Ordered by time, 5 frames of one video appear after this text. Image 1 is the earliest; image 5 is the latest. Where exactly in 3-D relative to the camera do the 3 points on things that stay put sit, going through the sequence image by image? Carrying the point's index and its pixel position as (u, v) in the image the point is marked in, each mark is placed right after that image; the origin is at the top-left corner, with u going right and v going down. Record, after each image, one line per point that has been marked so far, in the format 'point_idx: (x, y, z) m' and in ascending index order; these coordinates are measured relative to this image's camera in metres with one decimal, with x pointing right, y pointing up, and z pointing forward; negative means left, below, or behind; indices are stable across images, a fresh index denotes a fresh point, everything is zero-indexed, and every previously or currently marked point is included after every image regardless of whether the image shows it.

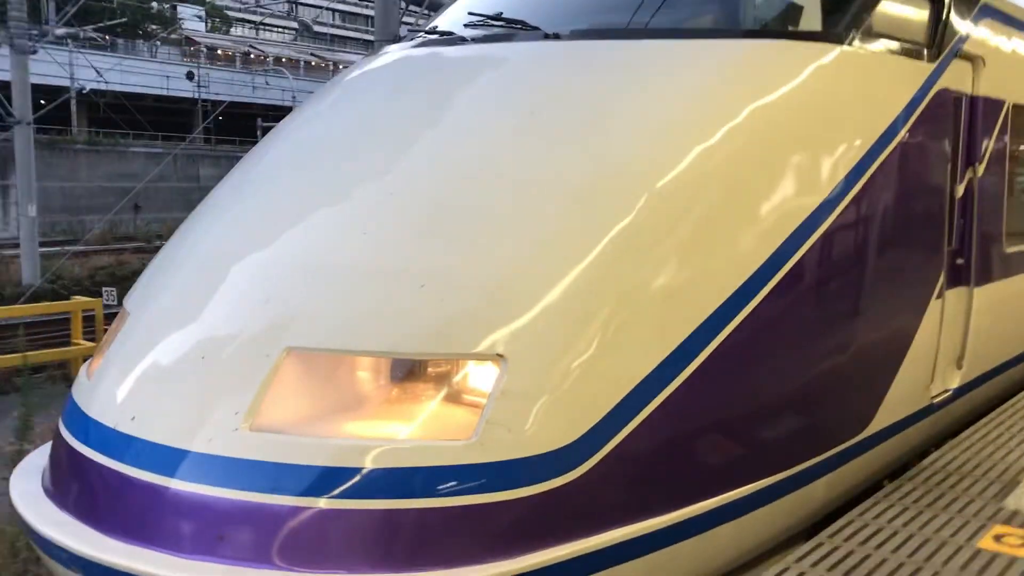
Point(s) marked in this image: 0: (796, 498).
0: (+0.8, -0.6, +2.9) m
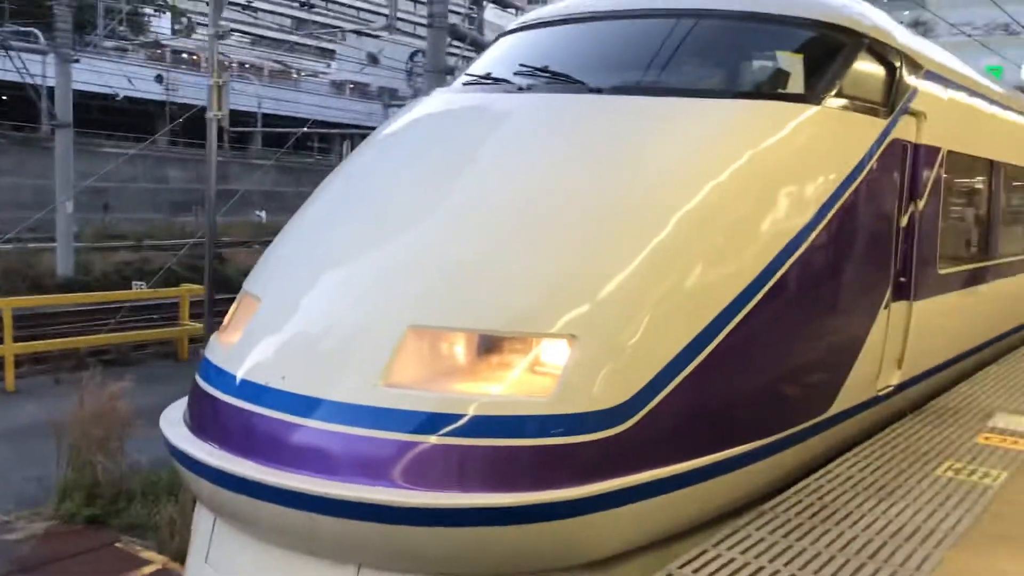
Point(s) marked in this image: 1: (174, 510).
0: (+0.9, -0.6, +3.6) m
1: (-1.5, -1.0, +4.5) m
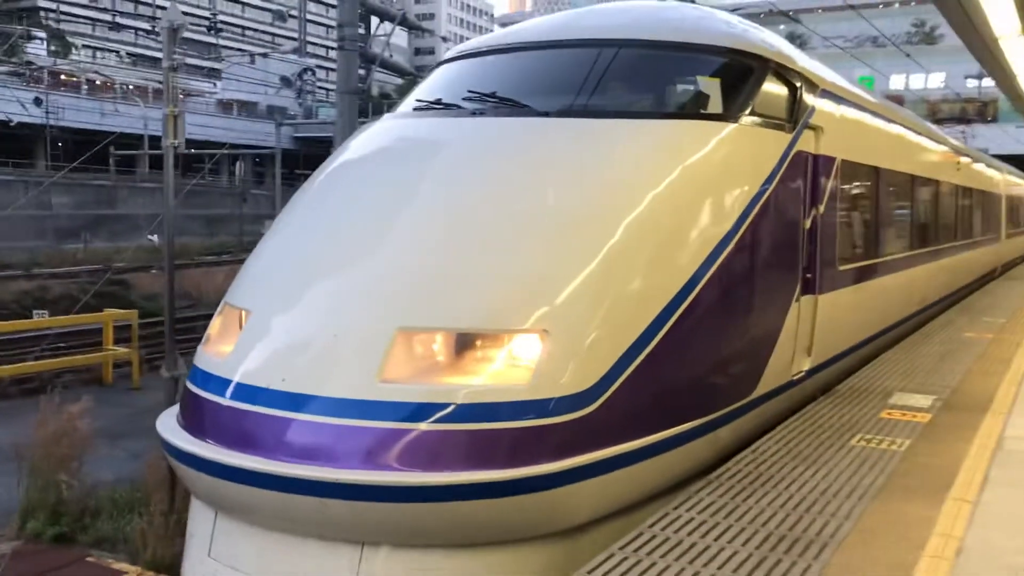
0: (+0.8, -0.6, +4.1) m
1: (-1.7, -1.1, +4.7) m
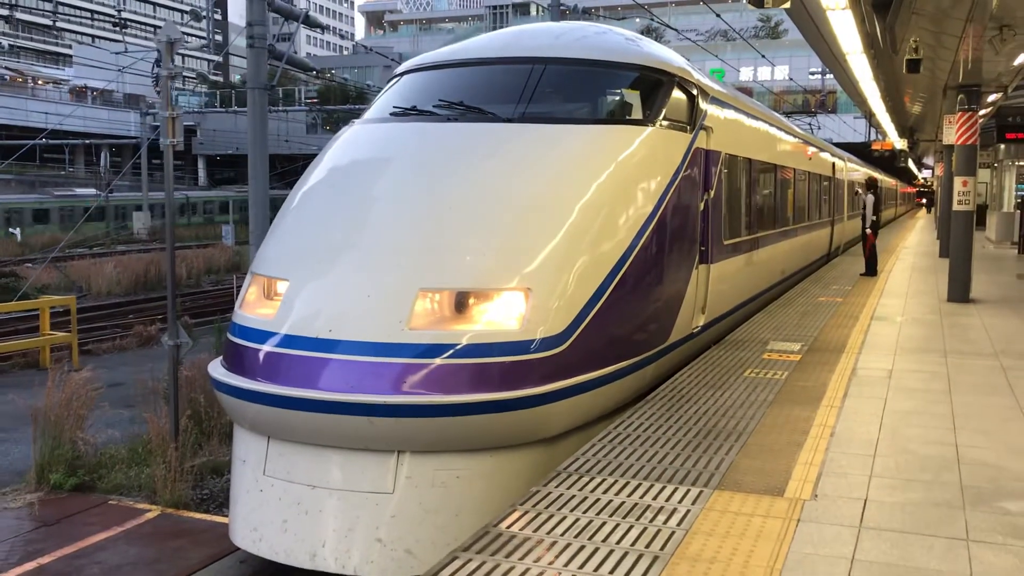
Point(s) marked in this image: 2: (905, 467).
0: (+0.6, -0.4, +5.2) m
1: (-1.9, -1.0, +5.4) m
2: (+1.4, -0.7, +3.7) m
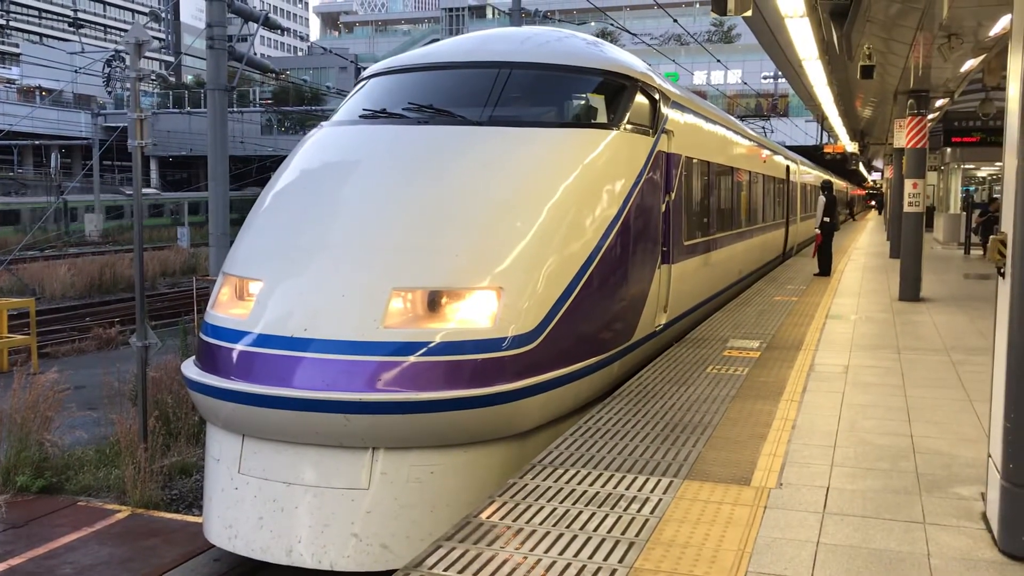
0: (+0.5, -0.4, +5.3) m
1: (-2.1, -1.0, +5.5) m
2: (+1.3, -0.6, +3.9) m
